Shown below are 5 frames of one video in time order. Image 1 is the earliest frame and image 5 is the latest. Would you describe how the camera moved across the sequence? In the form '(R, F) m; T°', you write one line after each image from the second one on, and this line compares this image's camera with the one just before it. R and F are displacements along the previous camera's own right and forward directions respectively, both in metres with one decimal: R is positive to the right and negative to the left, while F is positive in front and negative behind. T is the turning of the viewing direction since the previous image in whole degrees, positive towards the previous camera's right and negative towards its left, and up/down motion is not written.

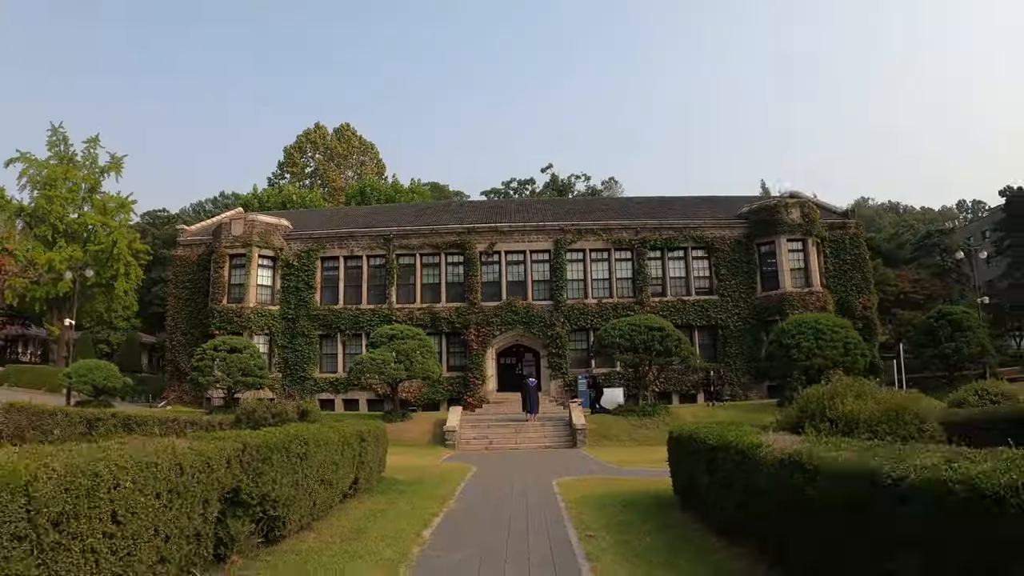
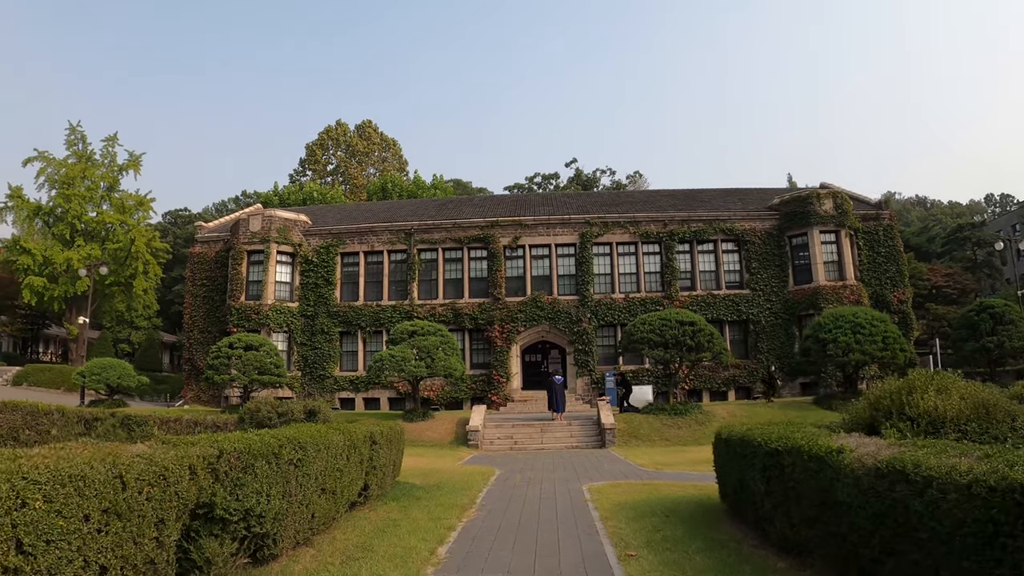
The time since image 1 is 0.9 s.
(0.0, +1.0) m; -2°
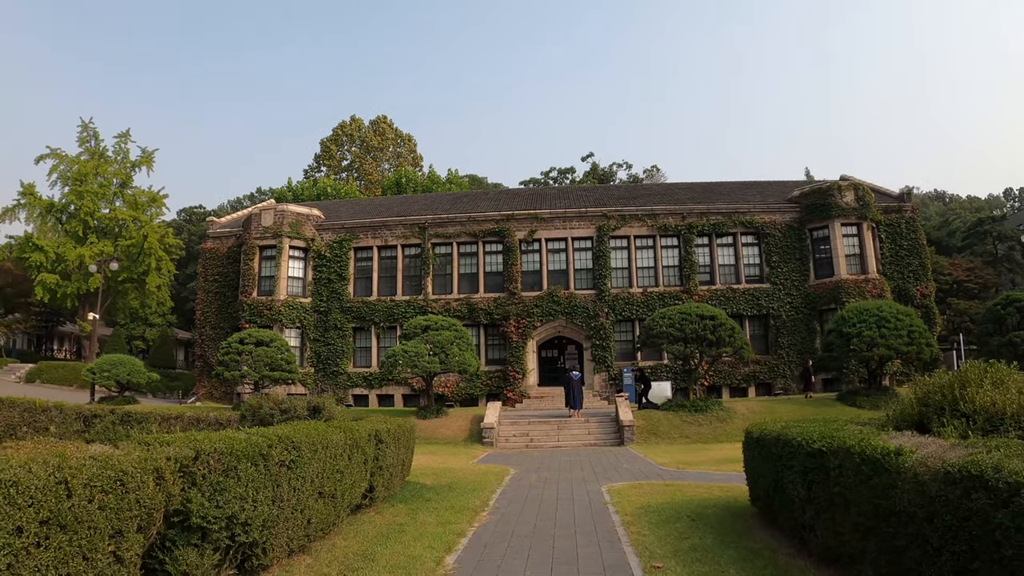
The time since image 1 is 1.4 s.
(0.0, +0.5) m; -1°
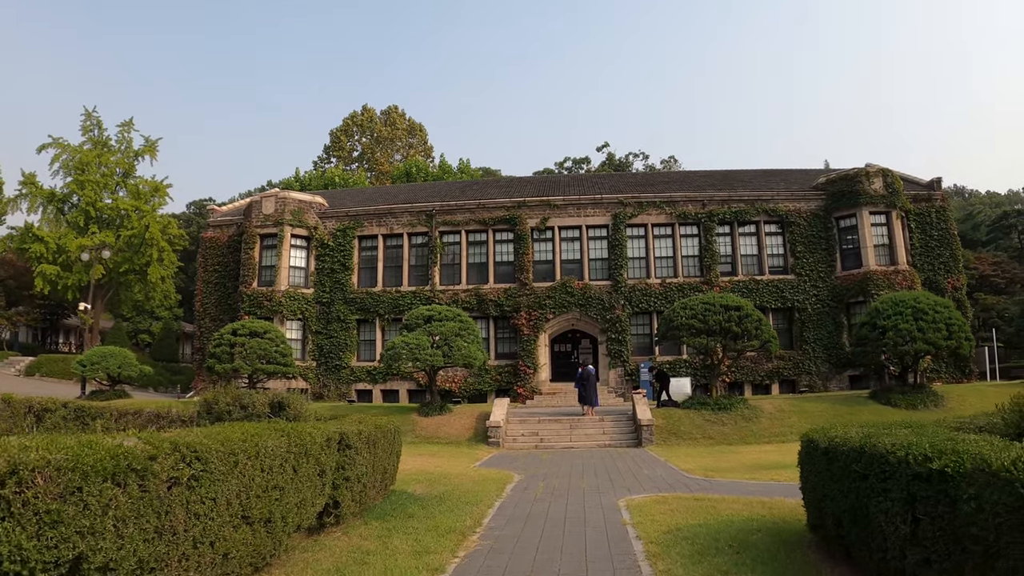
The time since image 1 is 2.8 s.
(+0.2, +1.5) m; -1°
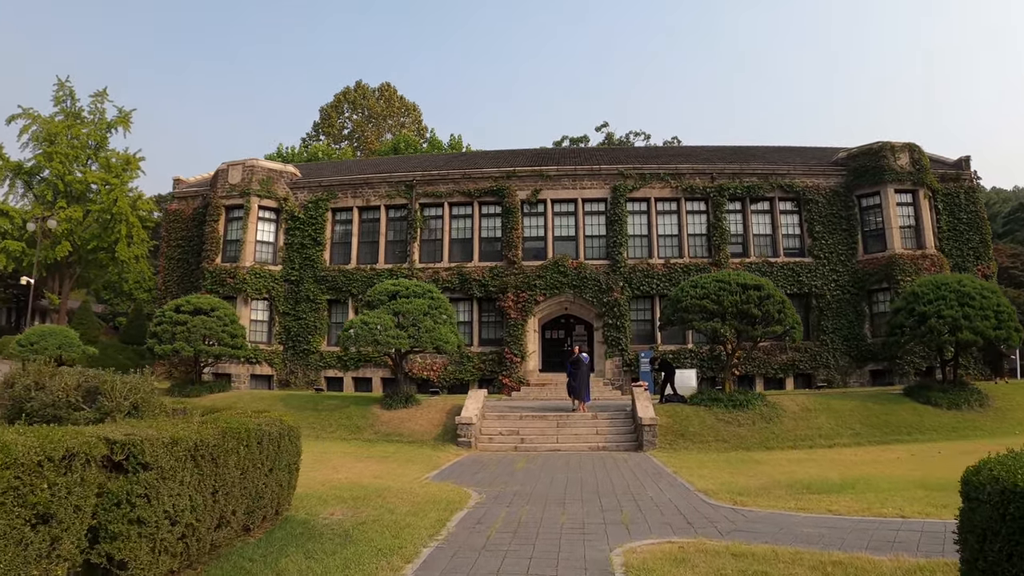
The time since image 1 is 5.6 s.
(+0.5, +2.8) m; 0°
